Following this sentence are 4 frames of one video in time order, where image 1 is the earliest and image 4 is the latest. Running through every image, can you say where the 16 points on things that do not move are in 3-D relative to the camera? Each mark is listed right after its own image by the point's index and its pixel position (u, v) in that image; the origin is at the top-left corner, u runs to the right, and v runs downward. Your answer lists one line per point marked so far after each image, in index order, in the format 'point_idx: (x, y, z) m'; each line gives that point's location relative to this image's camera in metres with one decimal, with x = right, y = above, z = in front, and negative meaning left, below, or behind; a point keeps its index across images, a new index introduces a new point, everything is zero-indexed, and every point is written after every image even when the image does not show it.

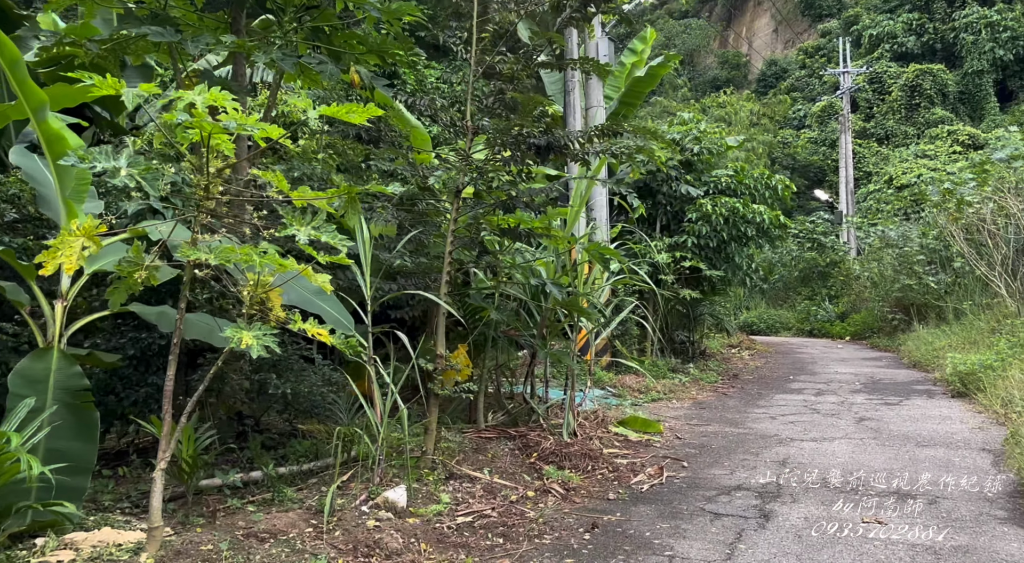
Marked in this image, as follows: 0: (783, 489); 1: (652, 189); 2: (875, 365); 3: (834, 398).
0: (+1.4, -1.1, +4.6) m
1: (+1.7, +1.1, +10.7) m
2: (+5.2, -1.2, +12.3) m
3: (+3.2, -1.2, +8.7) m
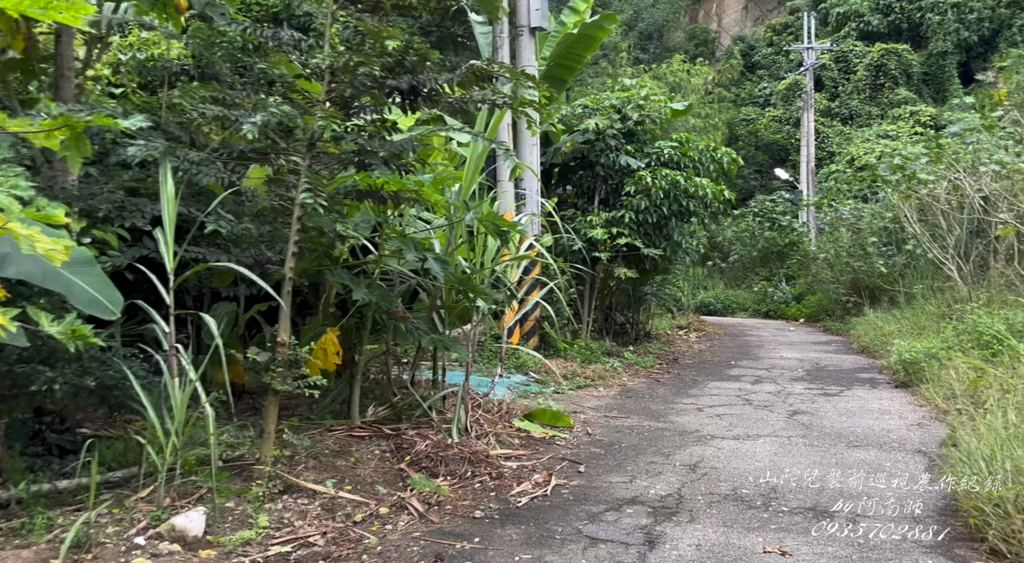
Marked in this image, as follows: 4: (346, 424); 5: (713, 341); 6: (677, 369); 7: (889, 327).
0: (+0.8, -1.0, +4.0) m
1: (+0.9, +1.4, +10.0) m
2: (+4.3, -0.9, +11.8) m
3: (+2.4, -1.0, +8.1) m
4: (-0.9, -0.8, +4.8) m
5: (+3.2, -0.9, +13.8) m
6: (+1.8, -1.0, +9.7) m
7: (+5.0, -0.6, +11.5) m
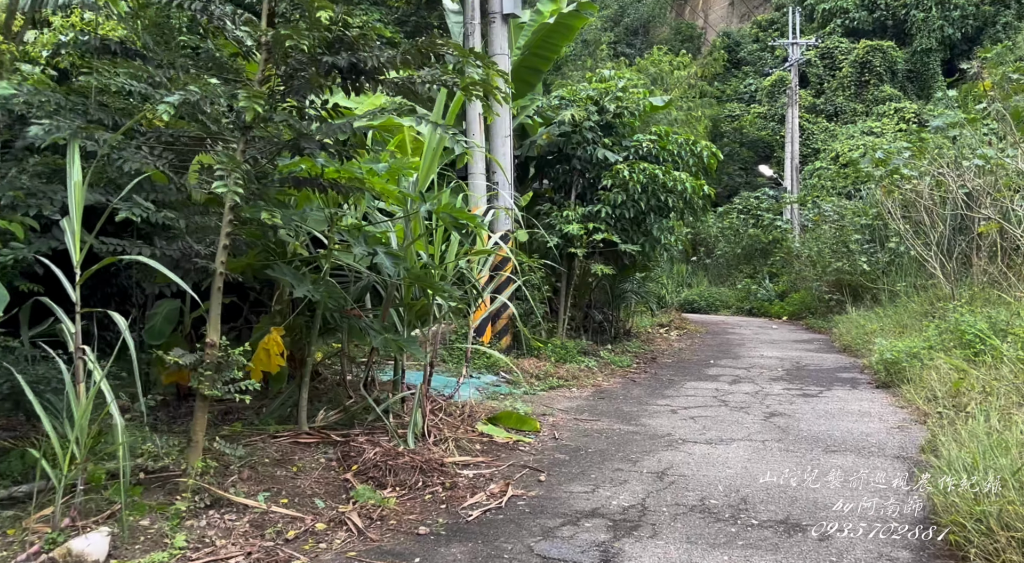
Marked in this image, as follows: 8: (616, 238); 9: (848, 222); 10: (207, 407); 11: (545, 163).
0: (+0.6, -1.0, +3.7) m
1: (+0.6, +1.4, +9.7) m
2: (+3.9, -0.9, +11.6) m
3: (+2.2, -1.0, +7.9) m
4: (-1.1, -0.8, +4.5) m
5: (+2.8, -0.9, +13.6) m
6: (+1.6, -1.0, +9.5) m
7: (+4.7, -0.6, +11.3) m
8: (+1.1, +0.5, +9.0) m
9: (+5.9, +1.0, +15.2) m
10: (-1.2, -0.5, +3.5) m
11: (+0.4, +1.4, +10.1) m
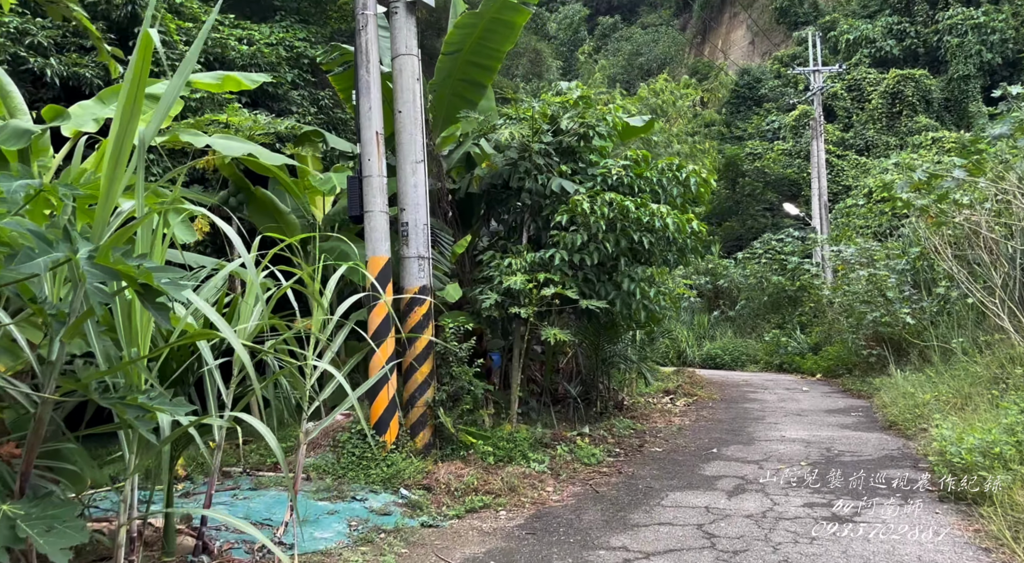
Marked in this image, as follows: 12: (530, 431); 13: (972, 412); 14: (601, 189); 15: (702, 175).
0: (-0.2, -1.3, +1.4) m
1: (0.0, +0.8, +7.6) m
2: (+3.5, -1.5, +9.2) m
3: (+1.6, -1.4, +5.6) m
4: (-1.9, -1.1, +2.3) m
5: (+2.5, -1.7, +11.2) m
6: (+1.0, -1.5, +7.2) m
7: (+4.2, -1.2, +8.8) m
8: (+0.5, -0.1, +6.8) m
9: (+5.5, +0.3, +12.8) m
10: (-2.0, -0.8, +1.3) m
11: (-0.2, +0.8, +7.9) m
12: (+0.1, -1.3, +7.2) m
13: (+4.1, -1.1, +7.6) m
14: (+0.8, +0.8, +7.4) m
15: (+1.8, +1.0, +8.2) m
